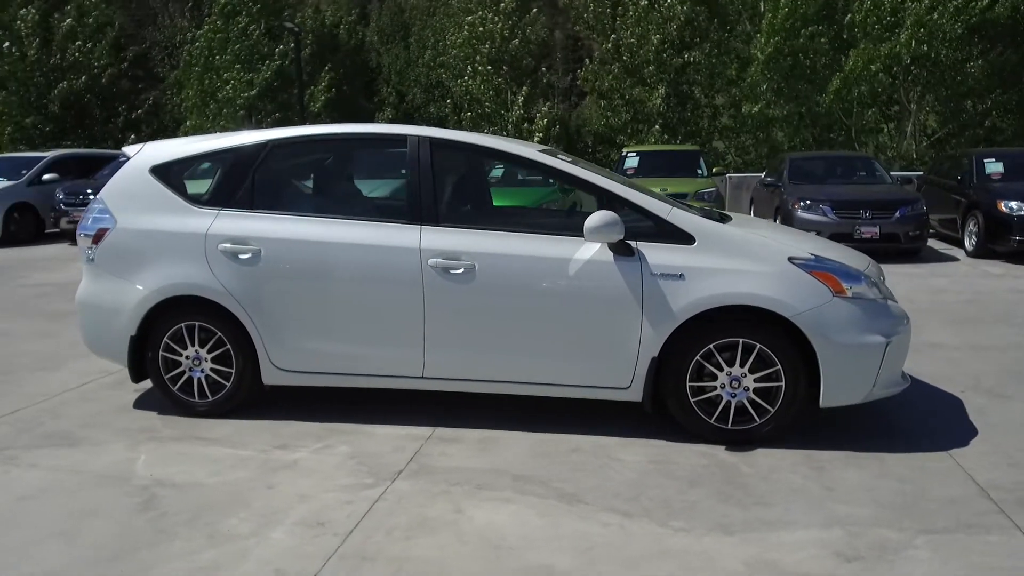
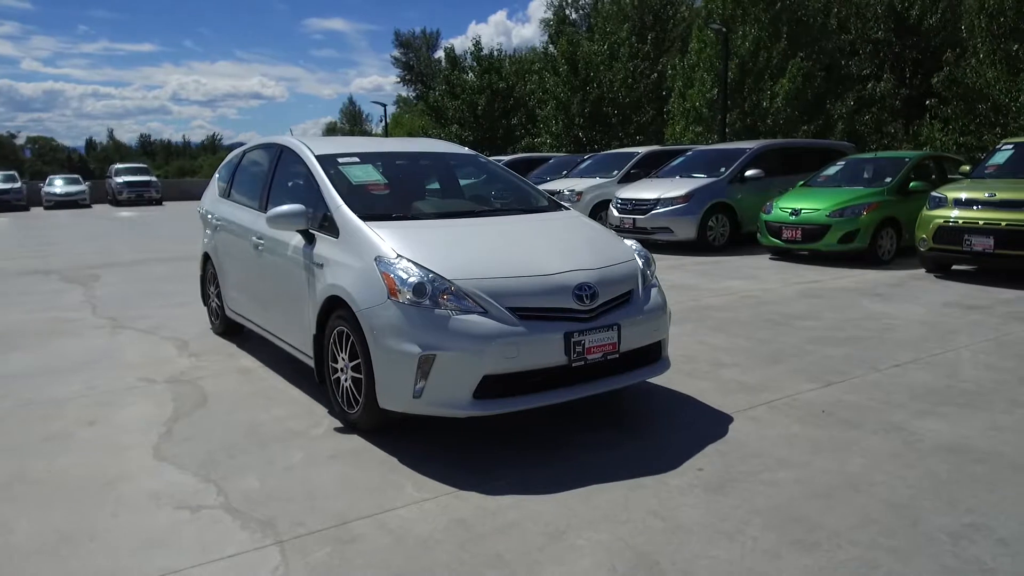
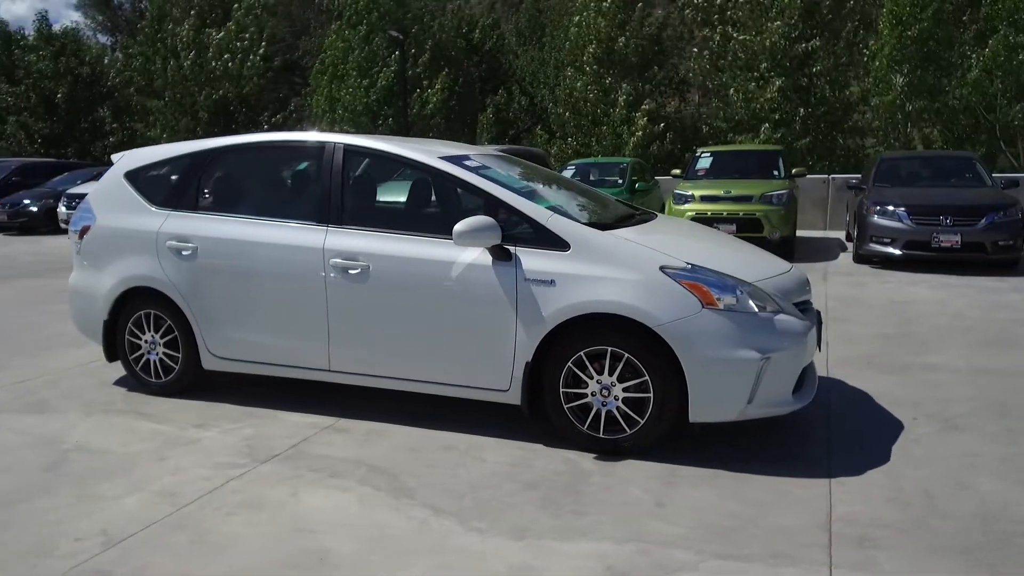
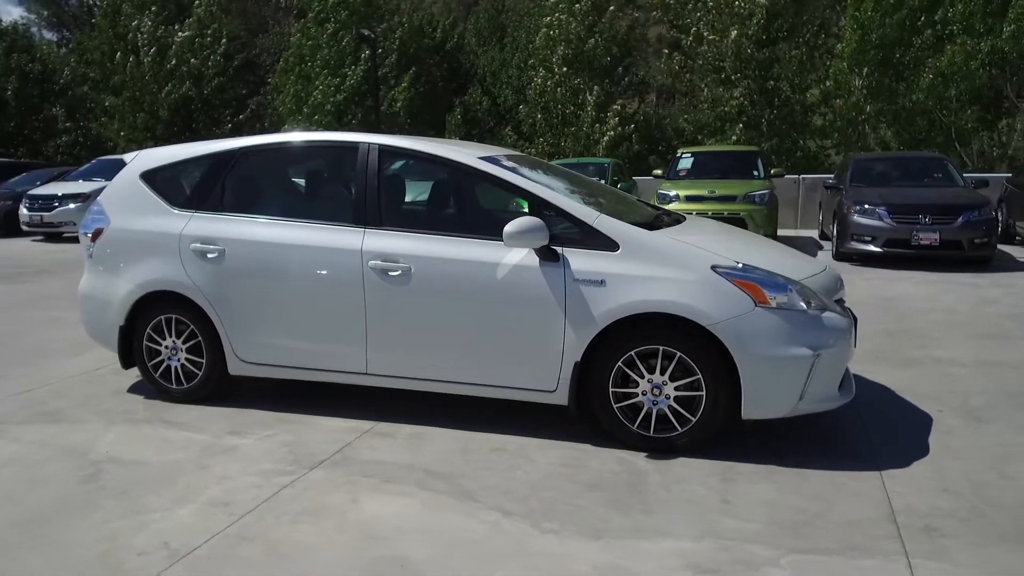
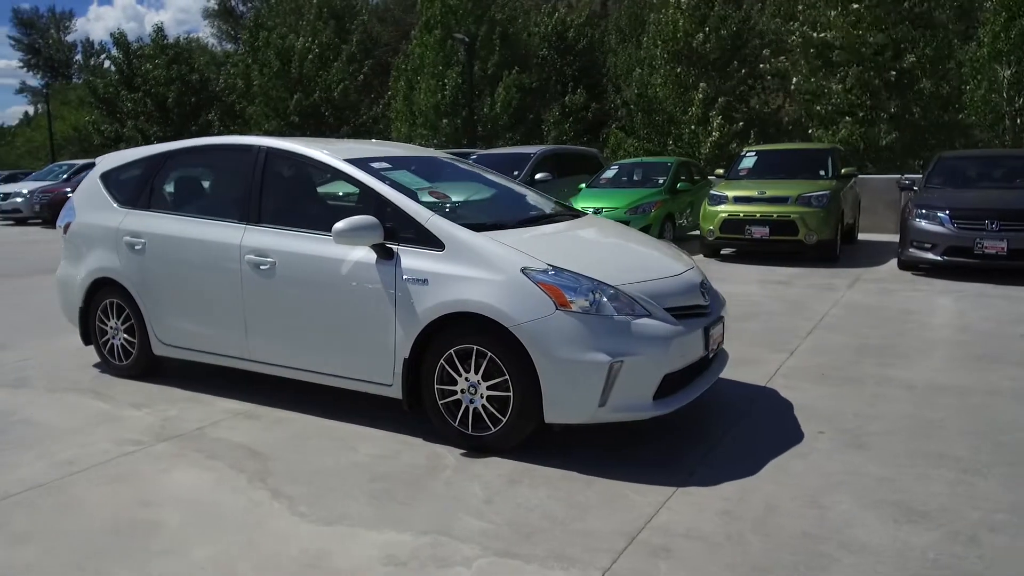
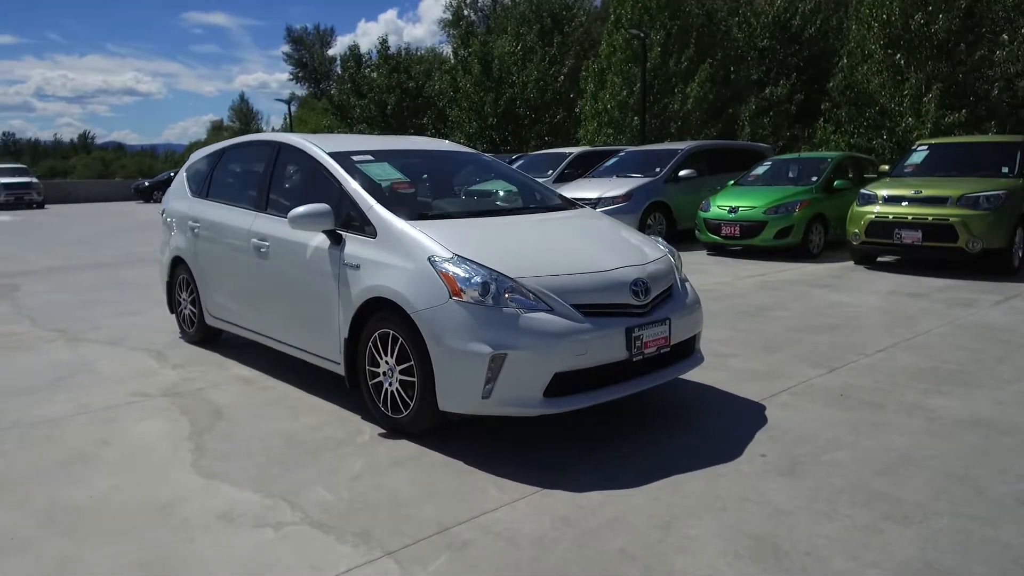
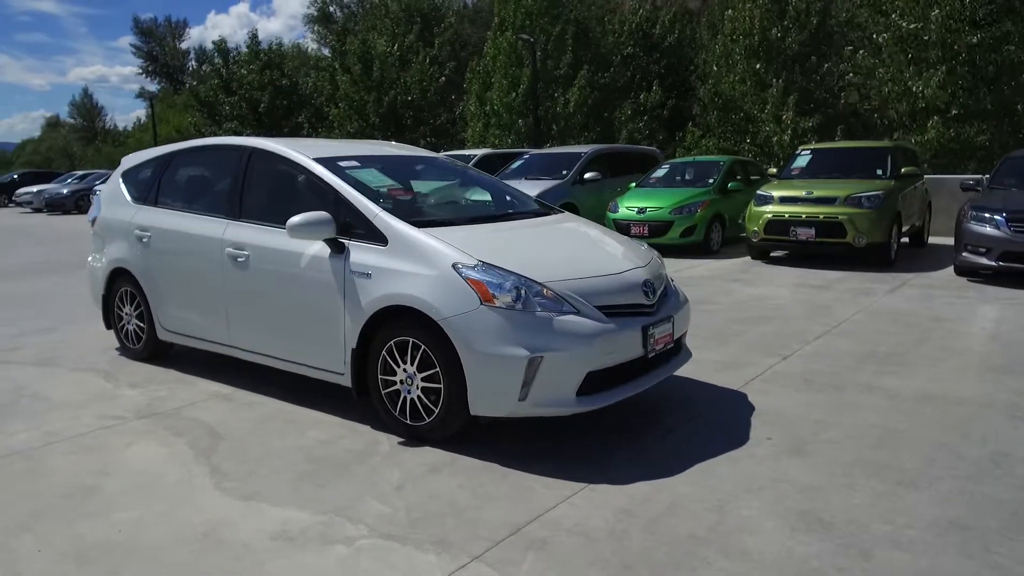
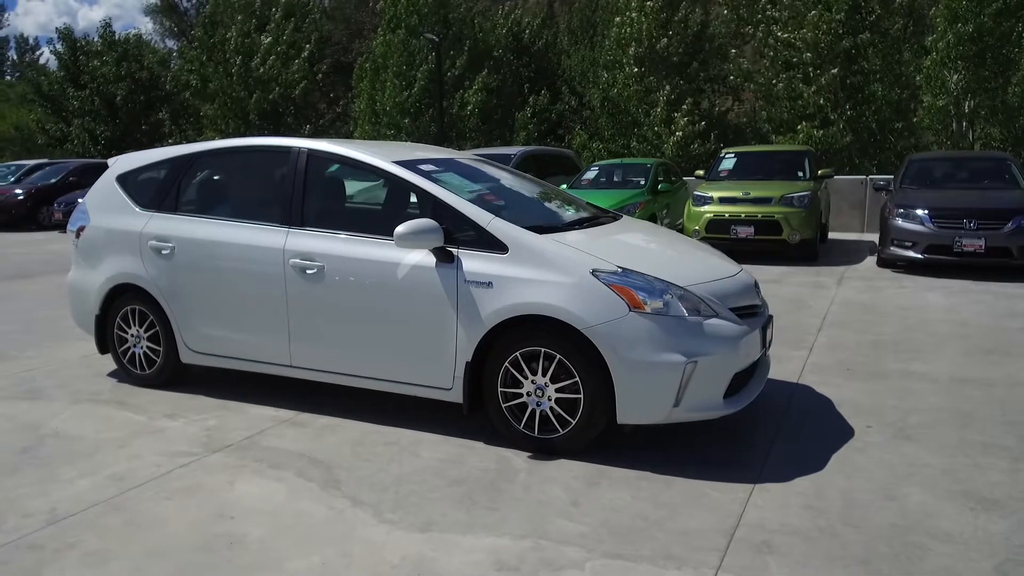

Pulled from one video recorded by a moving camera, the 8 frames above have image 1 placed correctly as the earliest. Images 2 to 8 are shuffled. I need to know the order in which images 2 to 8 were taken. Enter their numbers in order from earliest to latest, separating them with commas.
4, 3, 8, 5, 7, 6, 2
